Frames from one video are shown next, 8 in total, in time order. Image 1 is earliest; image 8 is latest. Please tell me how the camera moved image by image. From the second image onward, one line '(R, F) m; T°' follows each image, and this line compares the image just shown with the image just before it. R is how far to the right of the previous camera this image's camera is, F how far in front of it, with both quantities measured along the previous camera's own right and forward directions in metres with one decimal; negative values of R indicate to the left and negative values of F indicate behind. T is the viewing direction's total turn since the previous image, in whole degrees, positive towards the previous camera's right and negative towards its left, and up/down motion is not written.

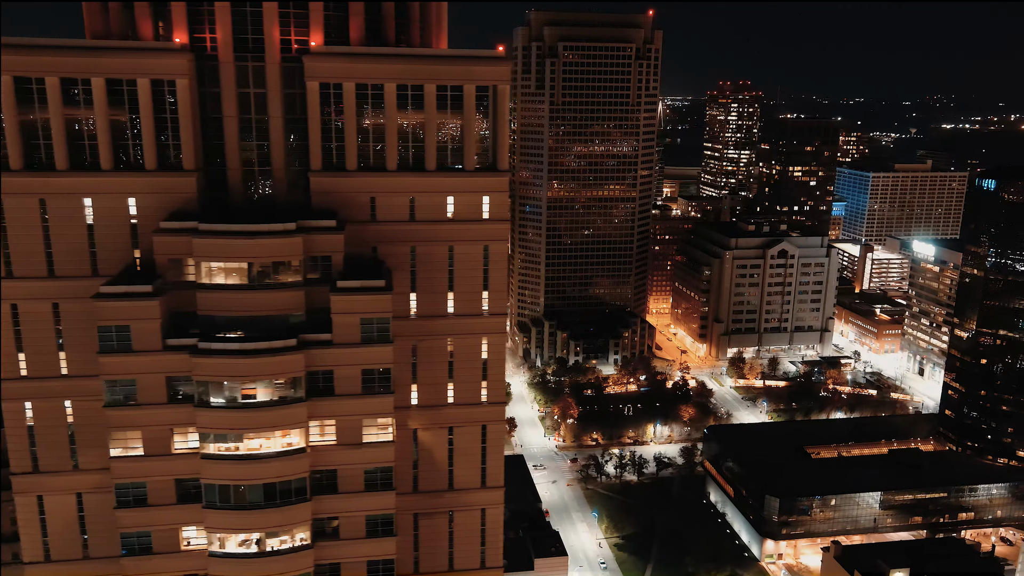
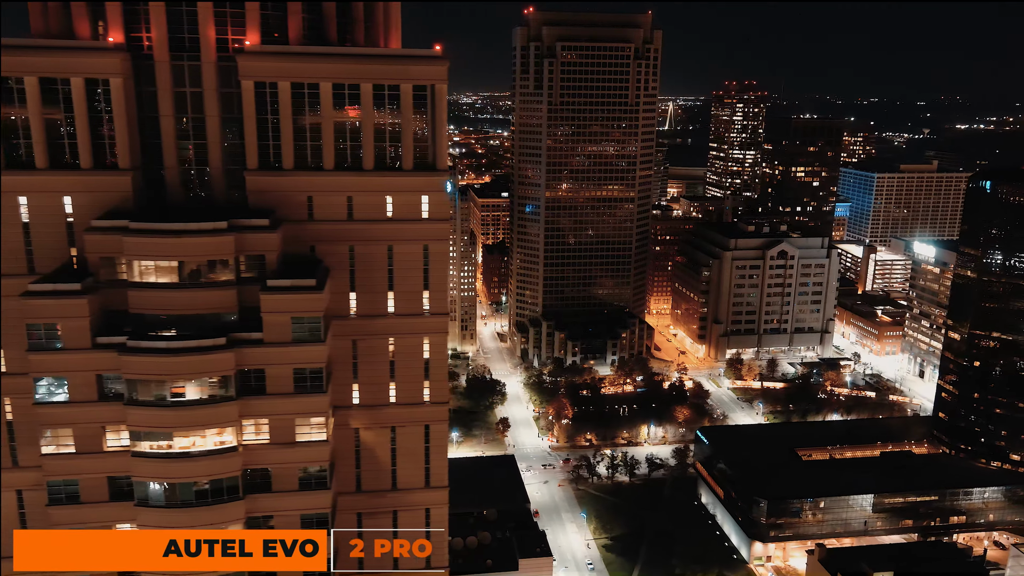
(+2.6, +0.1) m; -1°
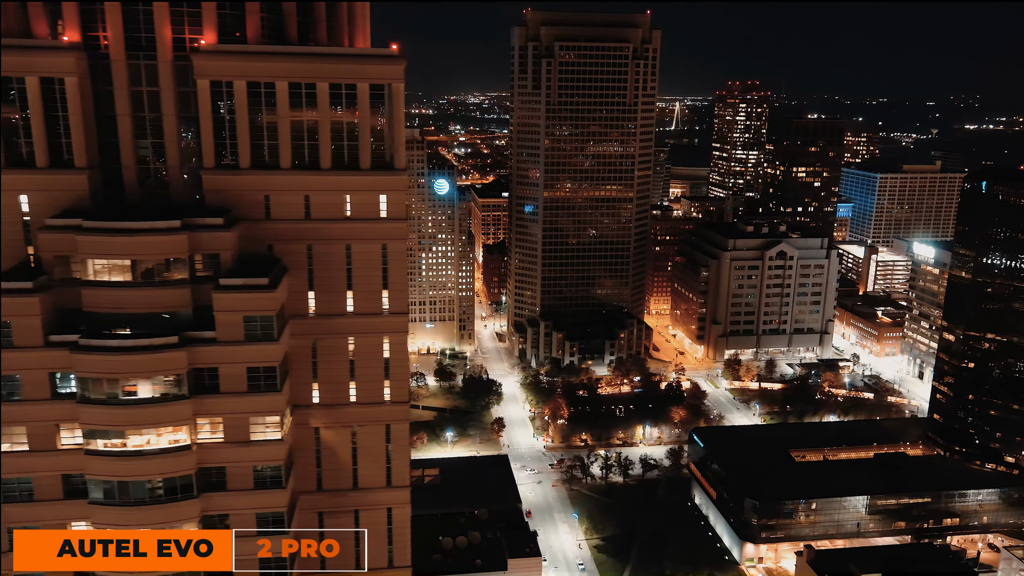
(+1.8, 0.0) m; 0°
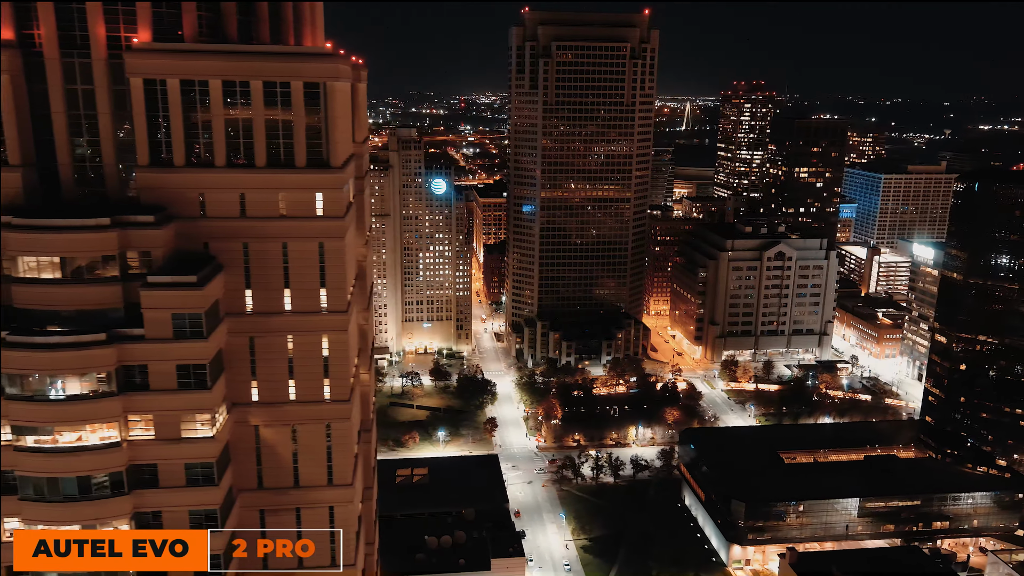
(+2.7, +0.1) m; -1°
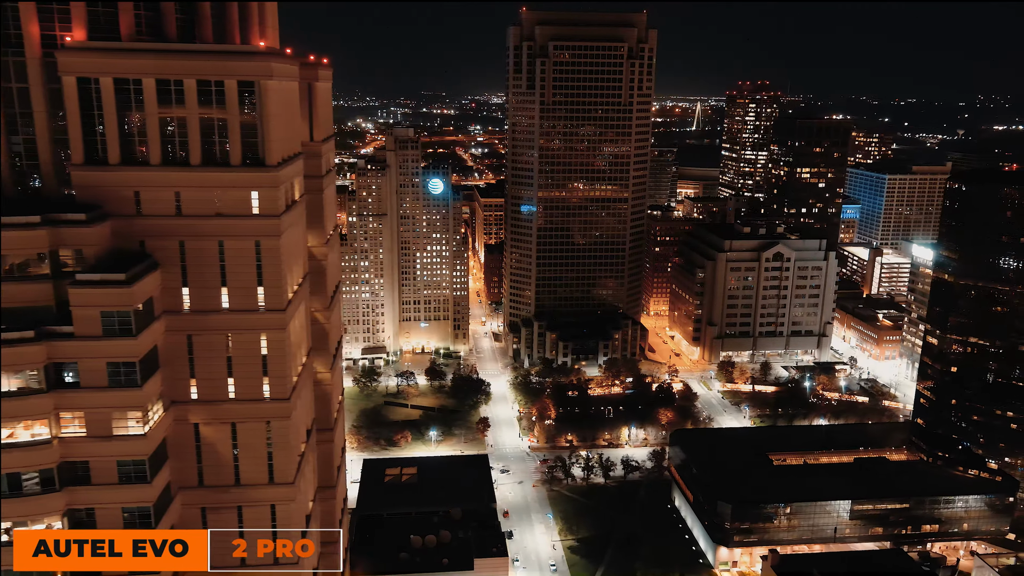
(+2.7, +0.1) m; -1°
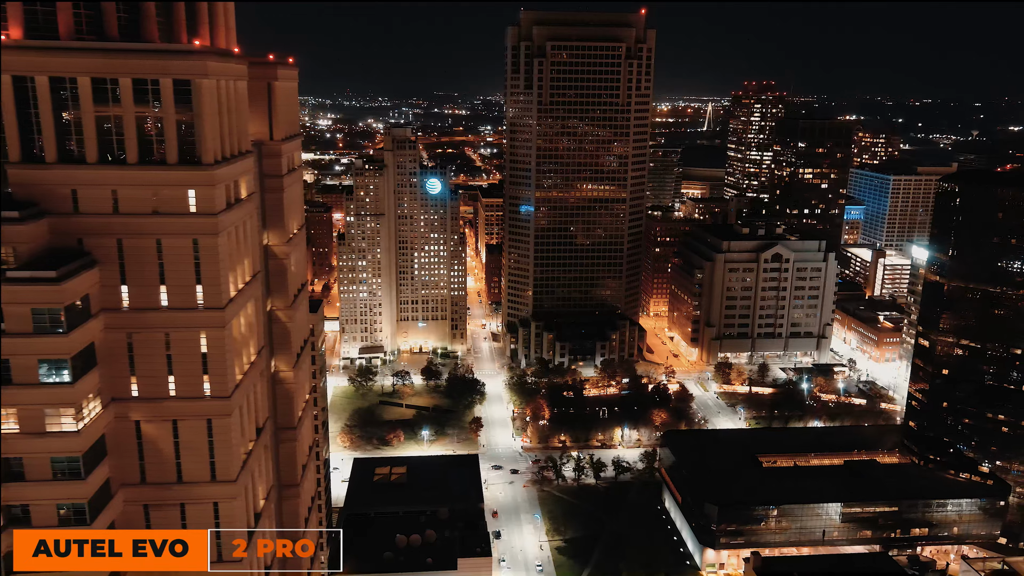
(+2.7, +0.1) m; -1°
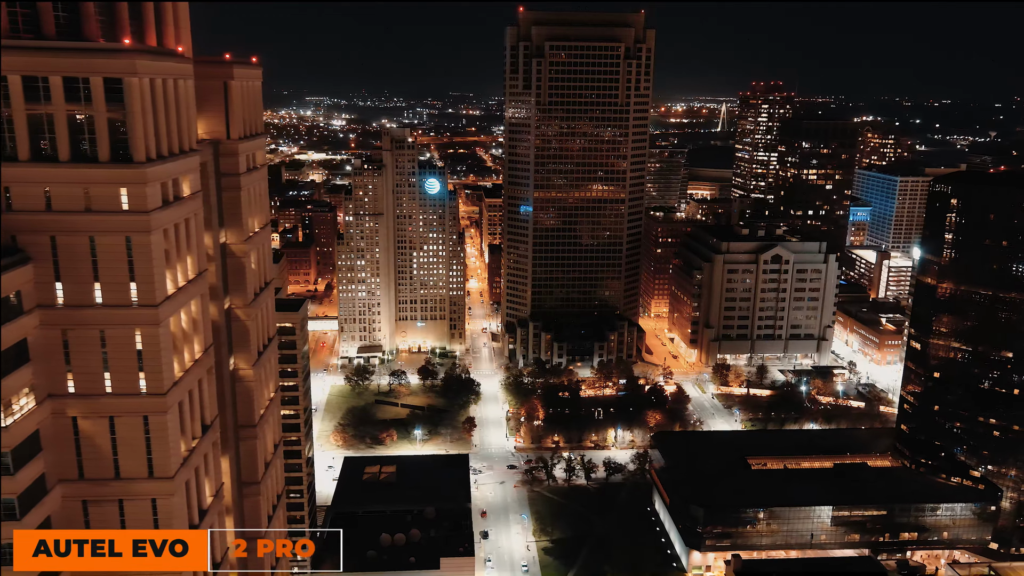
(+3.0, +0.1) m; -1°
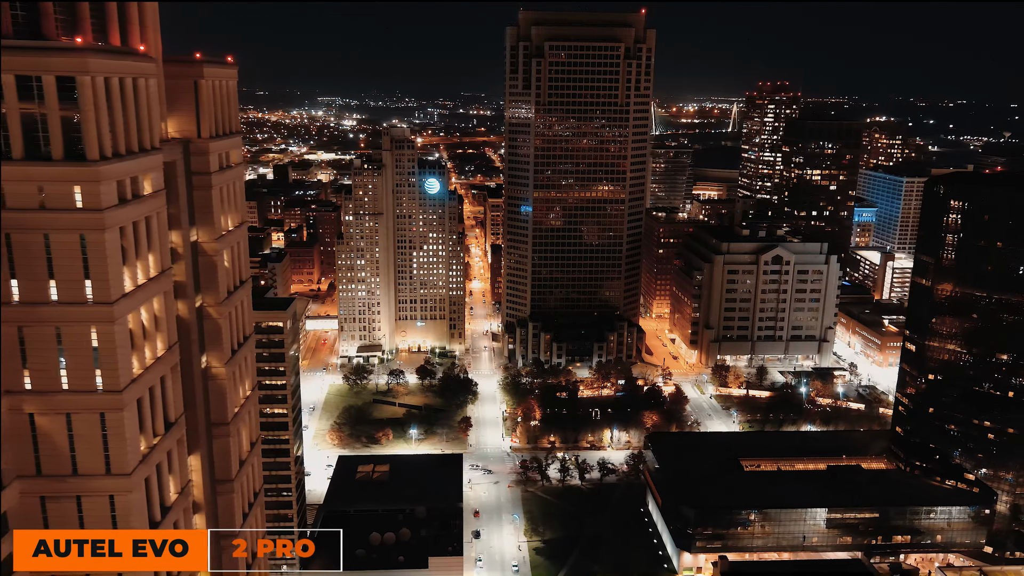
(+2.2, 0.0) m; -1°
